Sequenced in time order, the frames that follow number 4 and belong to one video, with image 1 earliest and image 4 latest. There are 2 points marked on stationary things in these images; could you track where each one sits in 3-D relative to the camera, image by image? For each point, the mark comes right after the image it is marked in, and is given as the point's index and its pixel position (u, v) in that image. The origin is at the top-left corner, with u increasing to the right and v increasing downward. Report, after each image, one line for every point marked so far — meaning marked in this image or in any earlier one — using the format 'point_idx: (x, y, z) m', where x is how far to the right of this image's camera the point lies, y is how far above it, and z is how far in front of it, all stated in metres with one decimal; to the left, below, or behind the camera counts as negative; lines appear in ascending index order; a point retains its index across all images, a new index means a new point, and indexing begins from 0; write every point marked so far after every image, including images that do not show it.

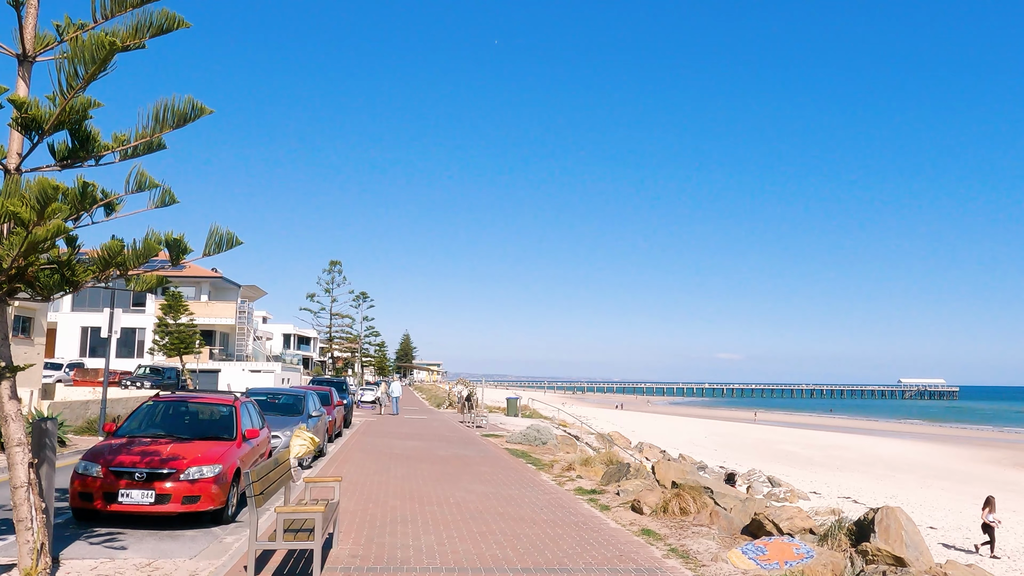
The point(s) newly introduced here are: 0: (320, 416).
0: (-4.0, -2.7, +16.1) m
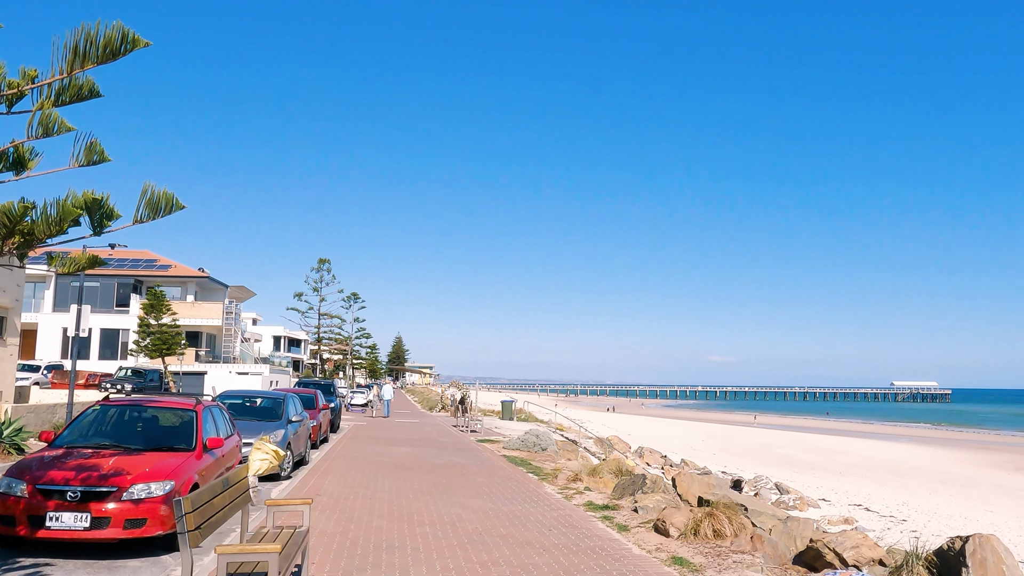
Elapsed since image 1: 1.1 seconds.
0: (-4.0, -2.6, +14.7) m
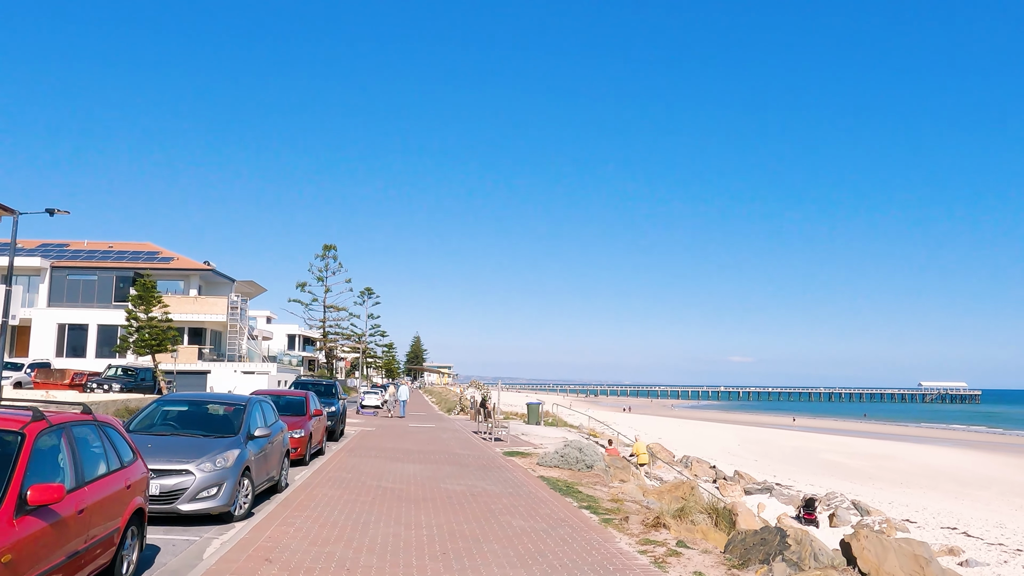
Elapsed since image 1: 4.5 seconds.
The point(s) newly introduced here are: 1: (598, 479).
0: (-3.4, -2.1, +10.9) m
1: (+1.6, -3.5, +14.2) m
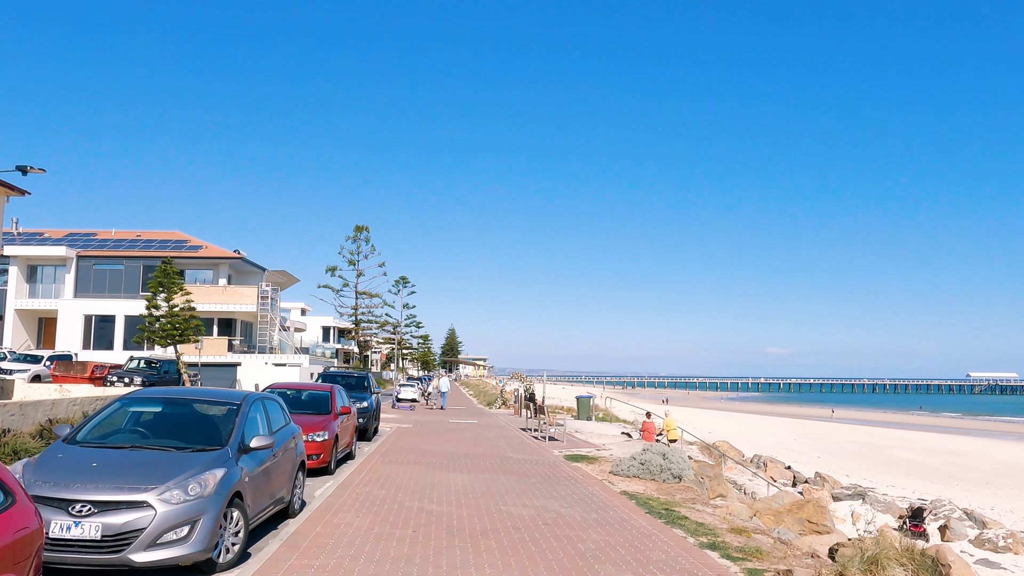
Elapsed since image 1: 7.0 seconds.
0: (-2.5, -1.6, +8.1) m
1: (+2.7, -3.0, +11.3) m
